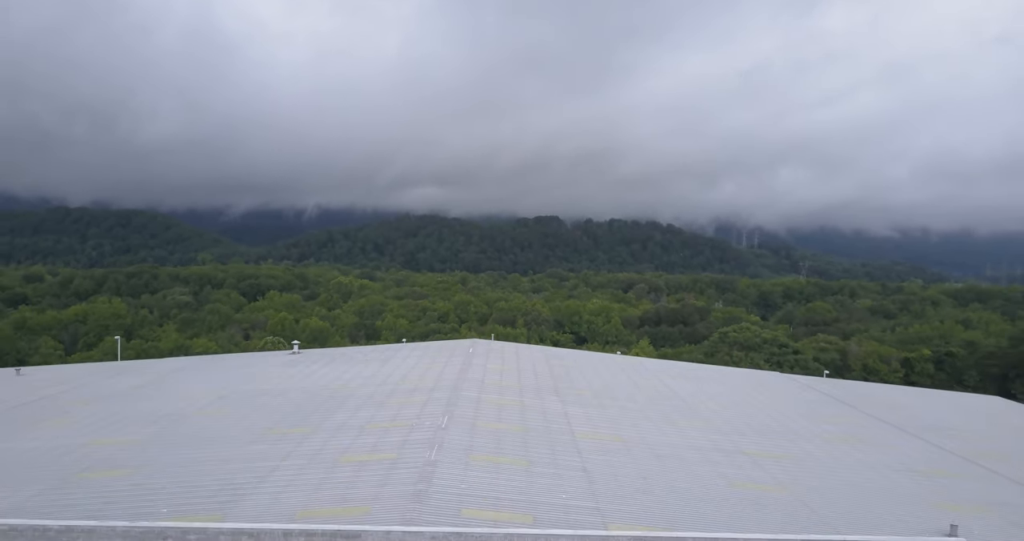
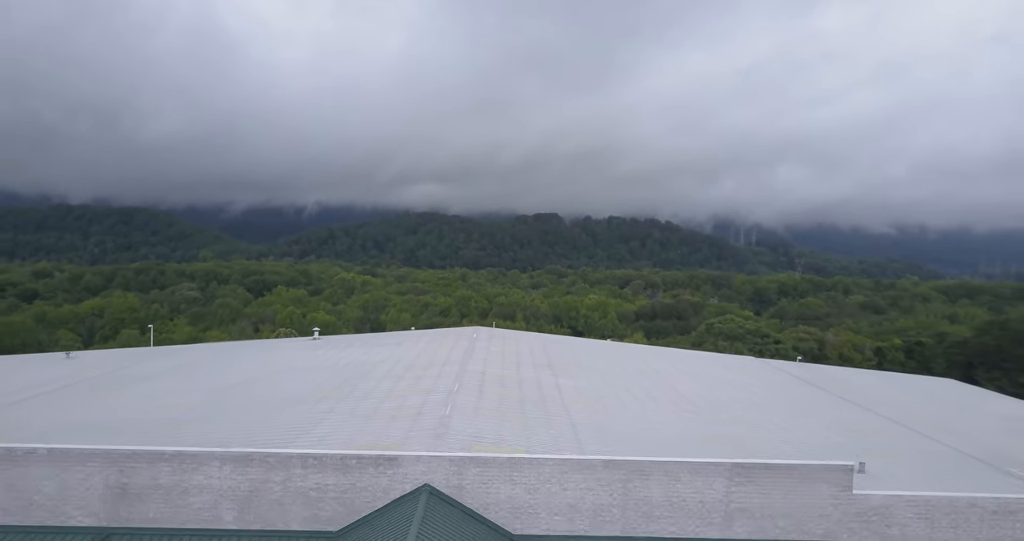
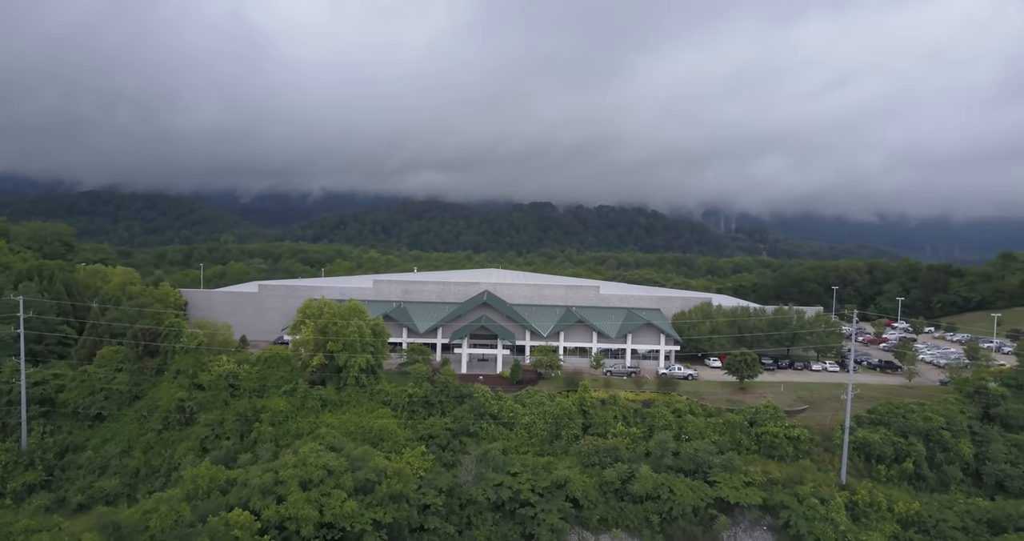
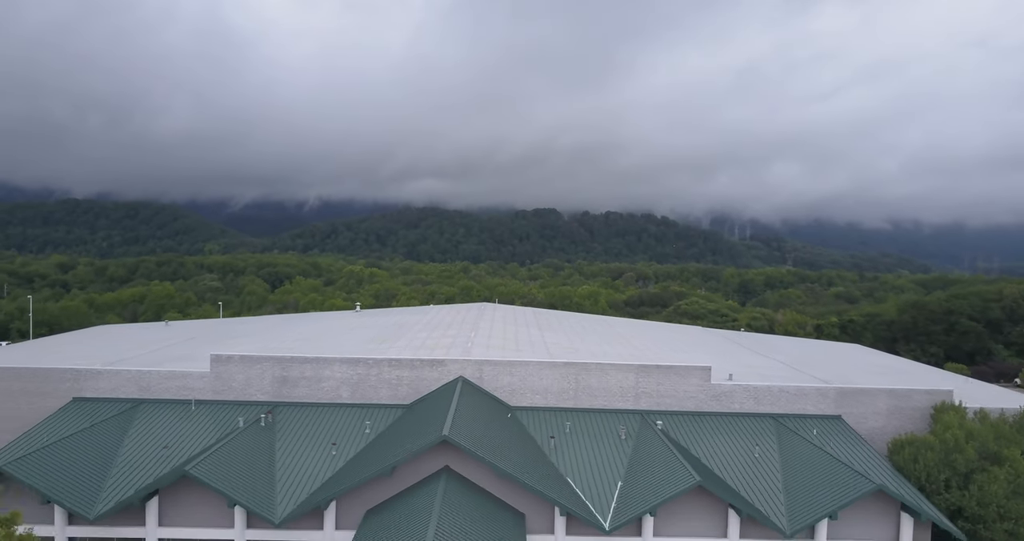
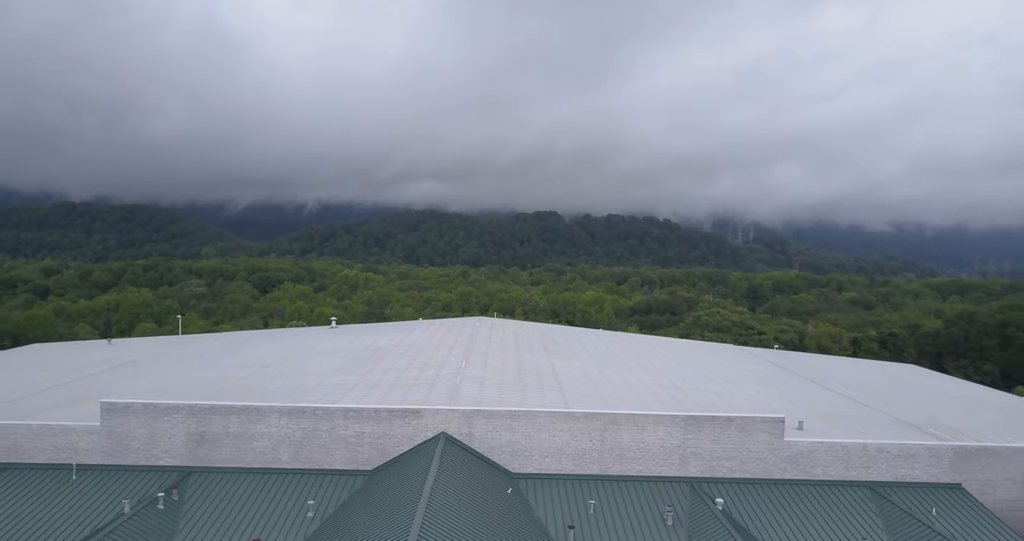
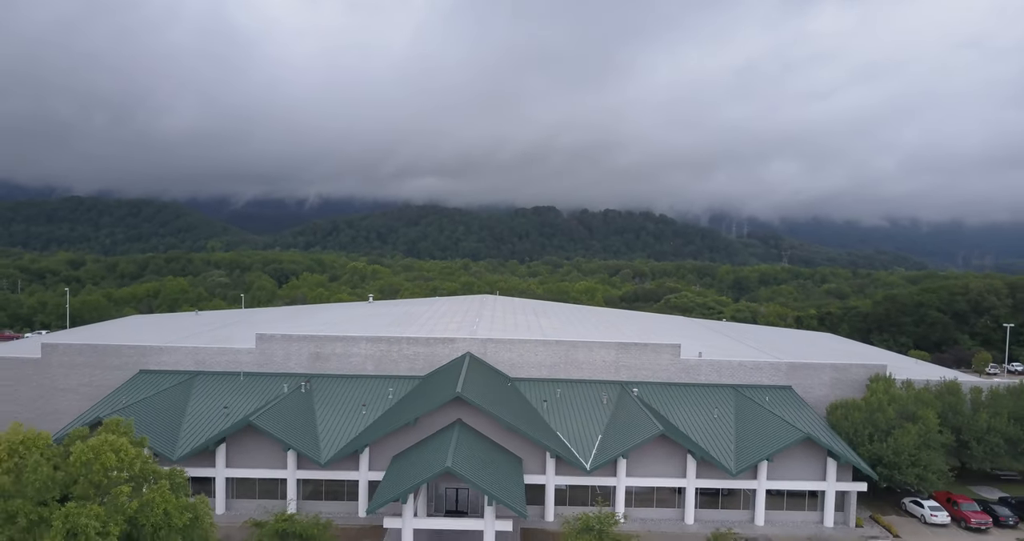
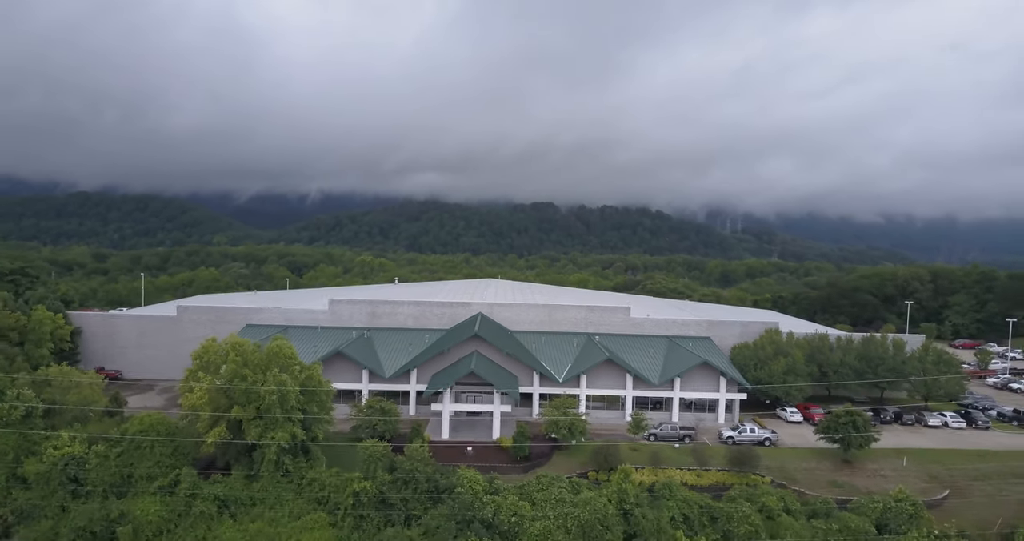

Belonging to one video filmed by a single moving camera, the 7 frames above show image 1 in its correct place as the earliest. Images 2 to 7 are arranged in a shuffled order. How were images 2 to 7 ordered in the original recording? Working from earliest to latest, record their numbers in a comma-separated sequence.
2, 5, 4, 6, 7, 3
